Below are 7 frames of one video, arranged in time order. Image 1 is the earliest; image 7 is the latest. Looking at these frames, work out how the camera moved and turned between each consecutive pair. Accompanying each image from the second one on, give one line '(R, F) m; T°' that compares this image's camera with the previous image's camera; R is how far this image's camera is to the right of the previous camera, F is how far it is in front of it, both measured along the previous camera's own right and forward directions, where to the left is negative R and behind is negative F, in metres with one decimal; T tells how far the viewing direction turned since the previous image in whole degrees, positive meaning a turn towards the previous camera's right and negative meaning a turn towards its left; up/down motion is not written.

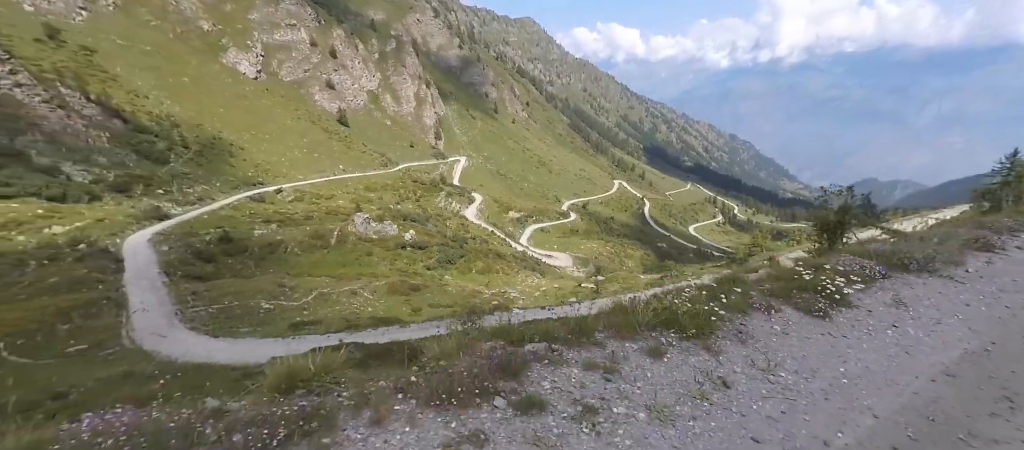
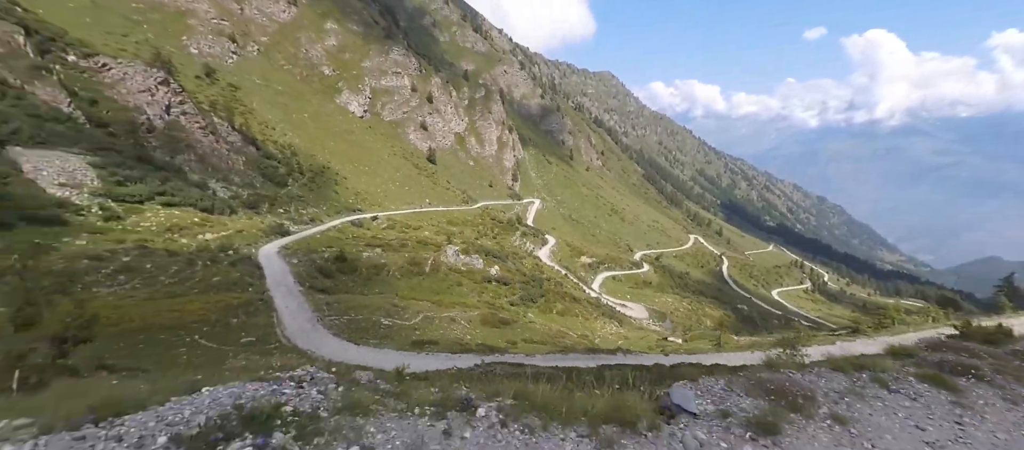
(-2.5, -1.5) m; -8°
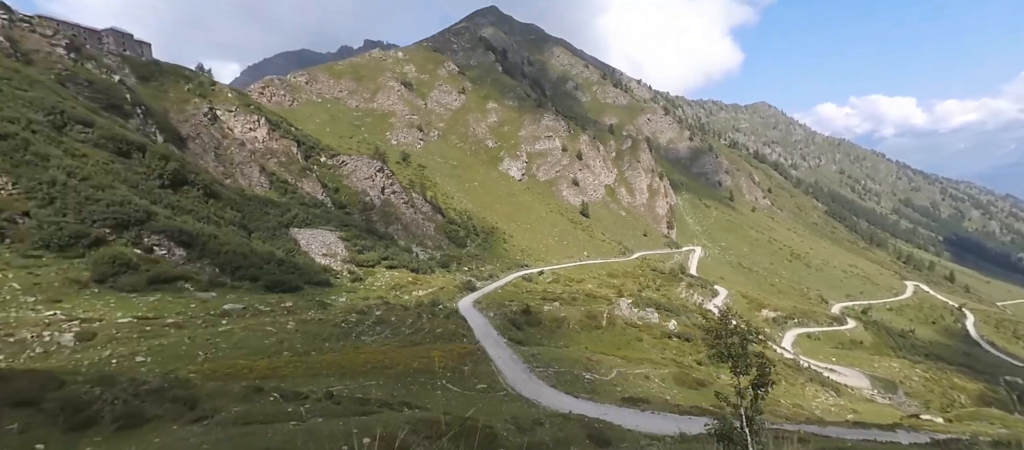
(-2.4, -2.0) m; -17°
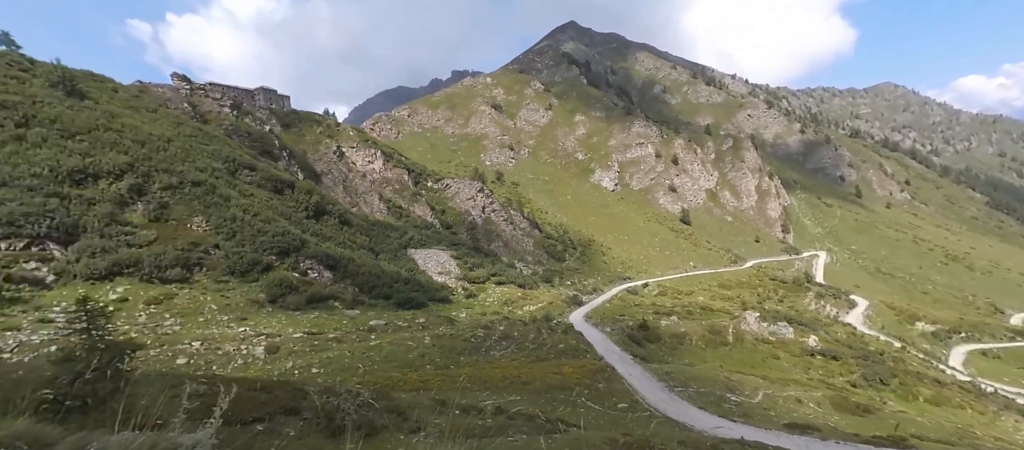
(-2.0, -0.5) m; -10°
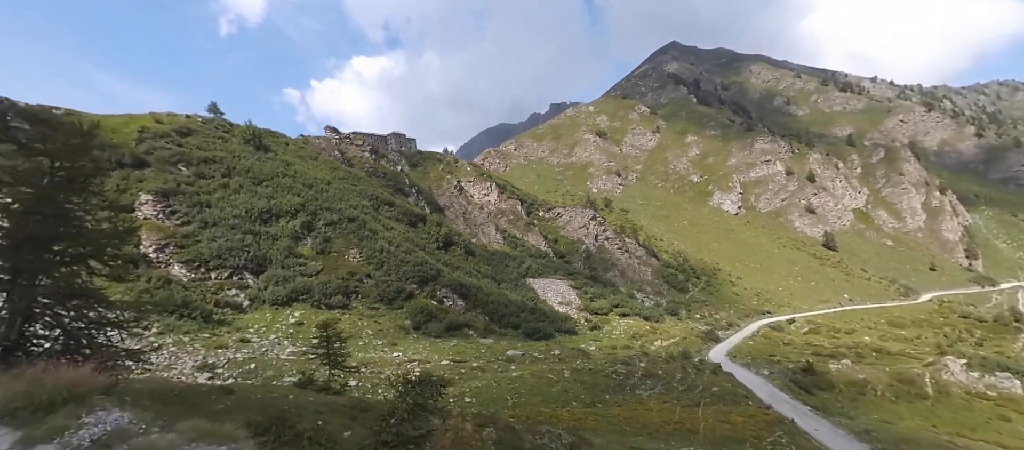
(-2.4, +1.1) m; -13°
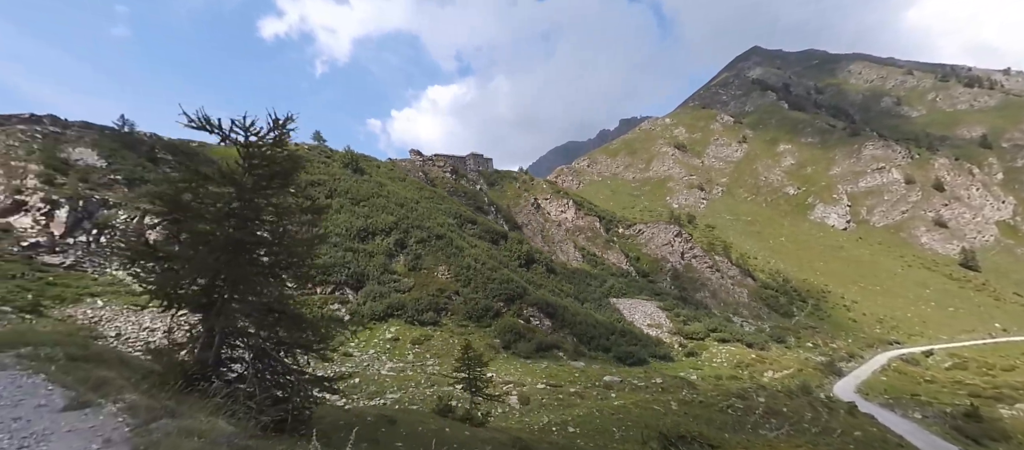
(-1.8, +1.6) m; -9°
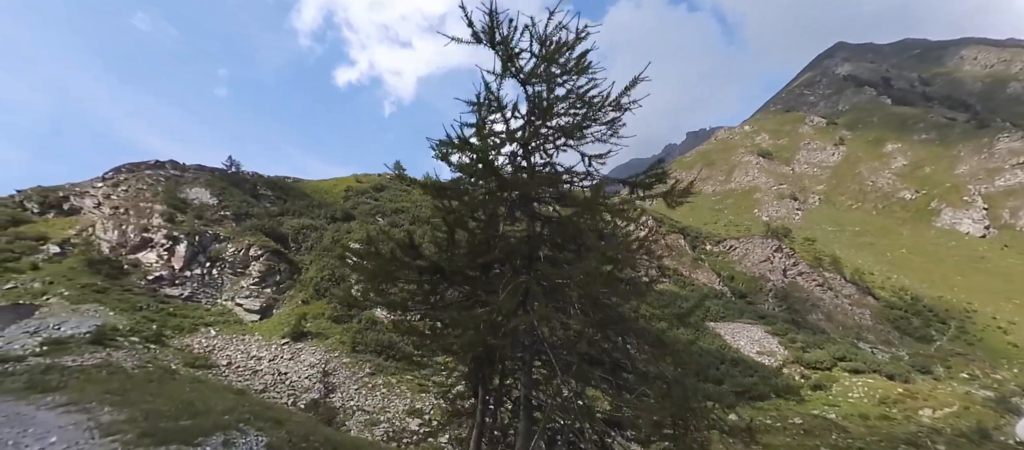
(-2.4, +3.1) m; -9°
